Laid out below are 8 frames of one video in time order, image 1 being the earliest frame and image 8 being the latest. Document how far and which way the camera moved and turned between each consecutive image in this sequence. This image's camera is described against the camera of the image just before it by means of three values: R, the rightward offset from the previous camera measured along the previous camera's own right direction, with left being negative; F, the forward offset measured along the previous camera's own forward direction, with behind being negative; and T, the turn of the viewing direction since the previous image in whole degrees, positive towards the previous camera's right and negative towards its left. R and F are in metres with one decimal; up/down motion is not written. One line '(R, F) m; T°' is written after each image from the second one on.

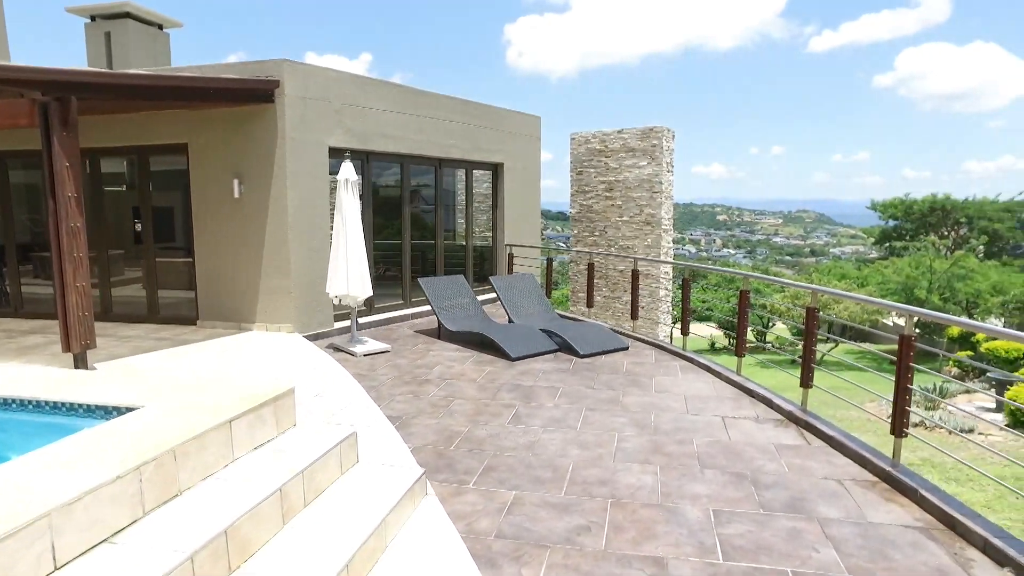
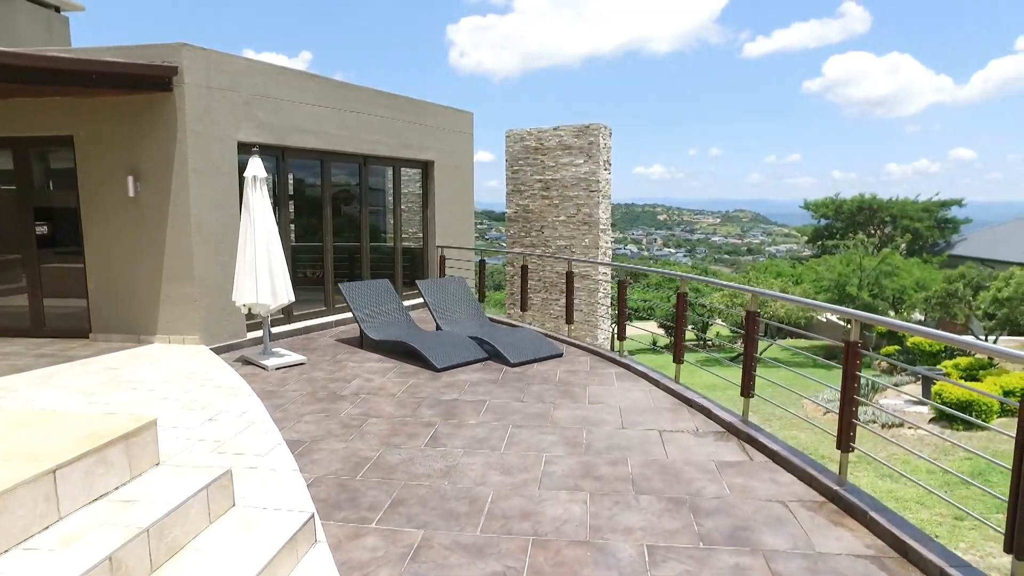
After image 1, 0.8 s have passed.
(+0.2, +0.4) m; +5°
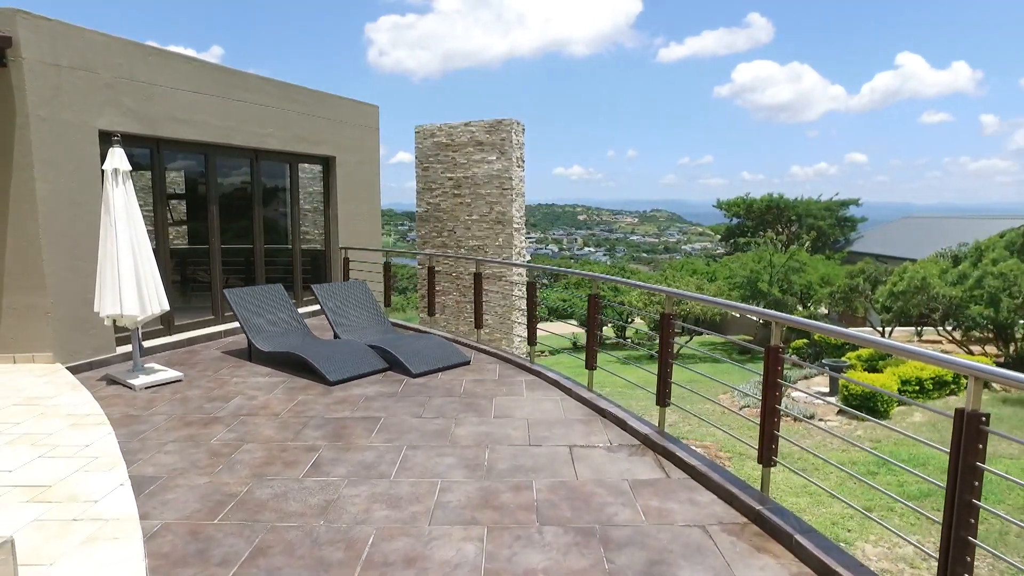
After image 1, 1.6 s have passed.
(+0.2, +0.4) m; +6°
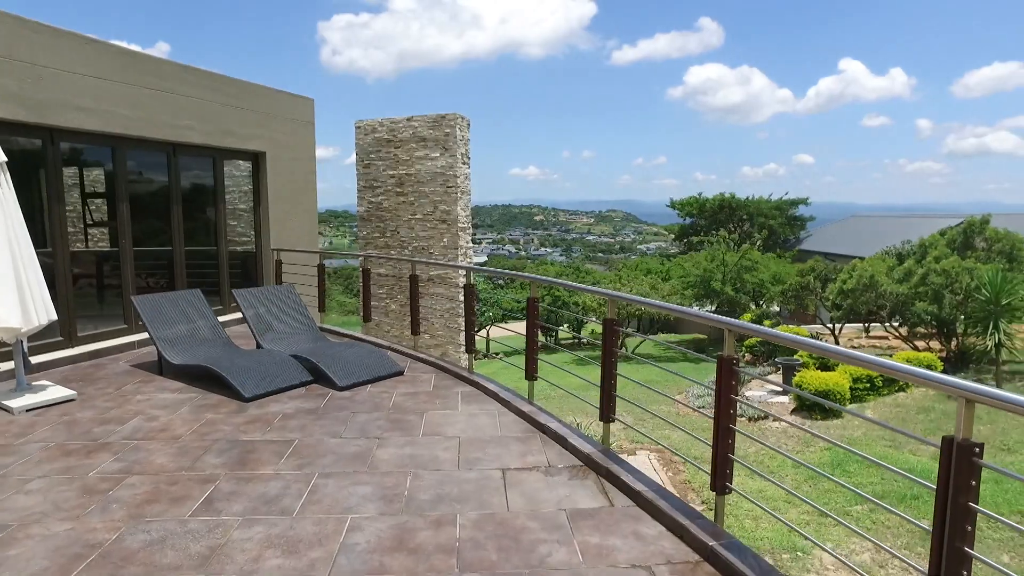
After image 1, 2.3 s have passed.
(+0.2, +0.4) m; +3°
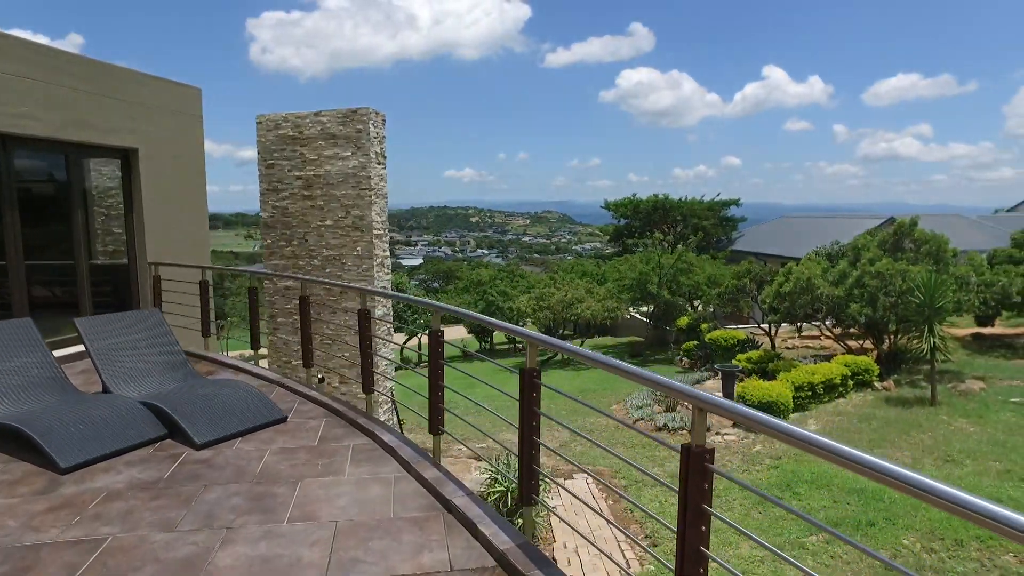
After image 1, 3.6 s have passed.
(+0.2, +0.9) m; +5°
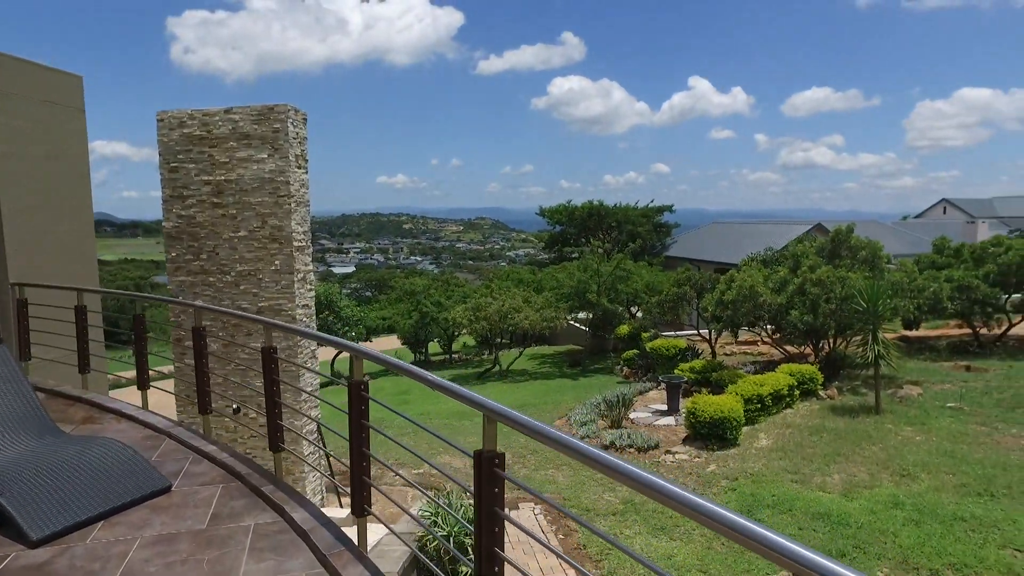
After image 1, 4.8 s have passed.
(0.0, +0.8) m; +5°
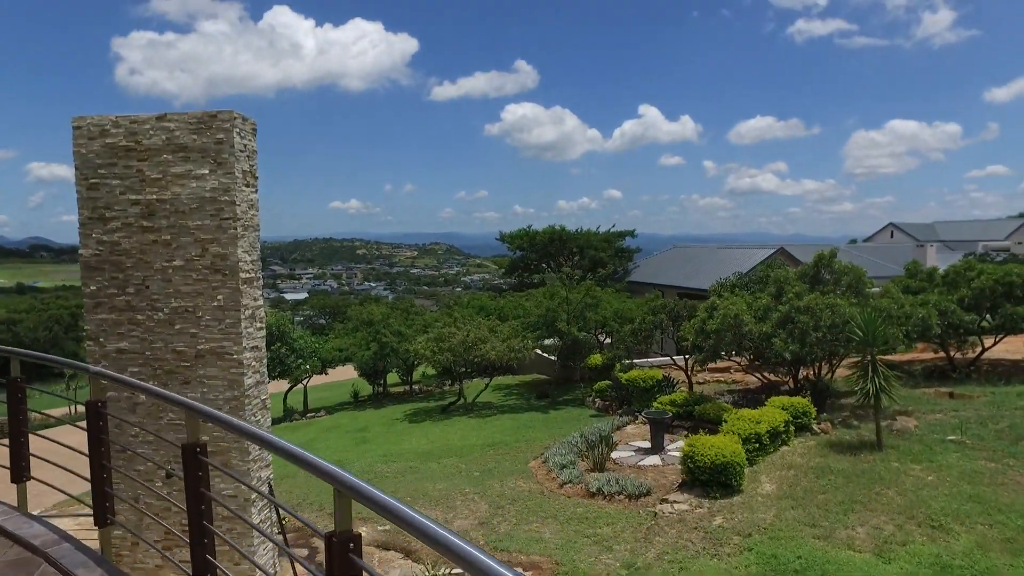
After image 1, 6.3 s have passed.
(-0.3, +1.1) m; +4°
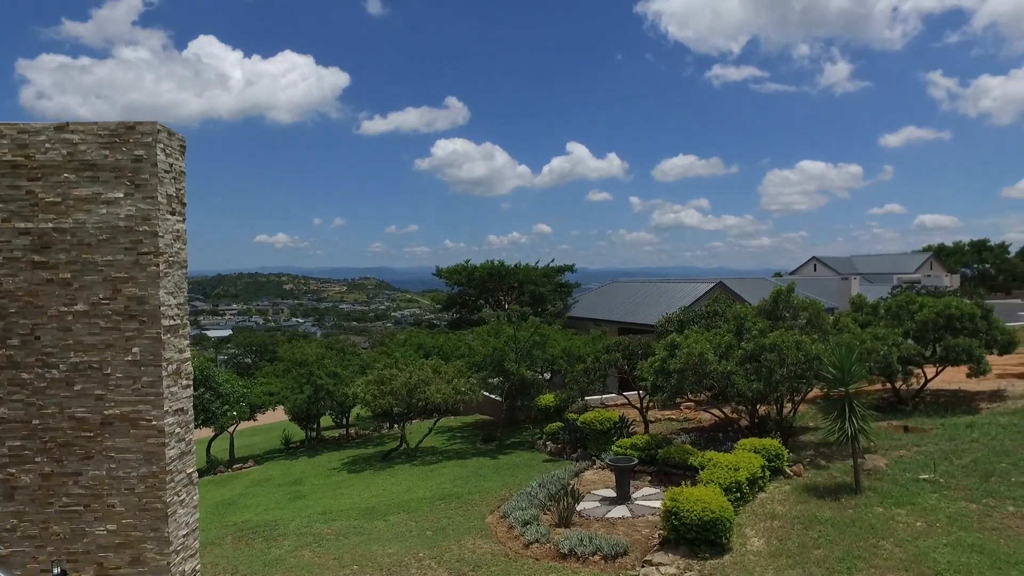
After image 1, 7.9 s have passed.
(-0.4, +1.0) m; +6°
